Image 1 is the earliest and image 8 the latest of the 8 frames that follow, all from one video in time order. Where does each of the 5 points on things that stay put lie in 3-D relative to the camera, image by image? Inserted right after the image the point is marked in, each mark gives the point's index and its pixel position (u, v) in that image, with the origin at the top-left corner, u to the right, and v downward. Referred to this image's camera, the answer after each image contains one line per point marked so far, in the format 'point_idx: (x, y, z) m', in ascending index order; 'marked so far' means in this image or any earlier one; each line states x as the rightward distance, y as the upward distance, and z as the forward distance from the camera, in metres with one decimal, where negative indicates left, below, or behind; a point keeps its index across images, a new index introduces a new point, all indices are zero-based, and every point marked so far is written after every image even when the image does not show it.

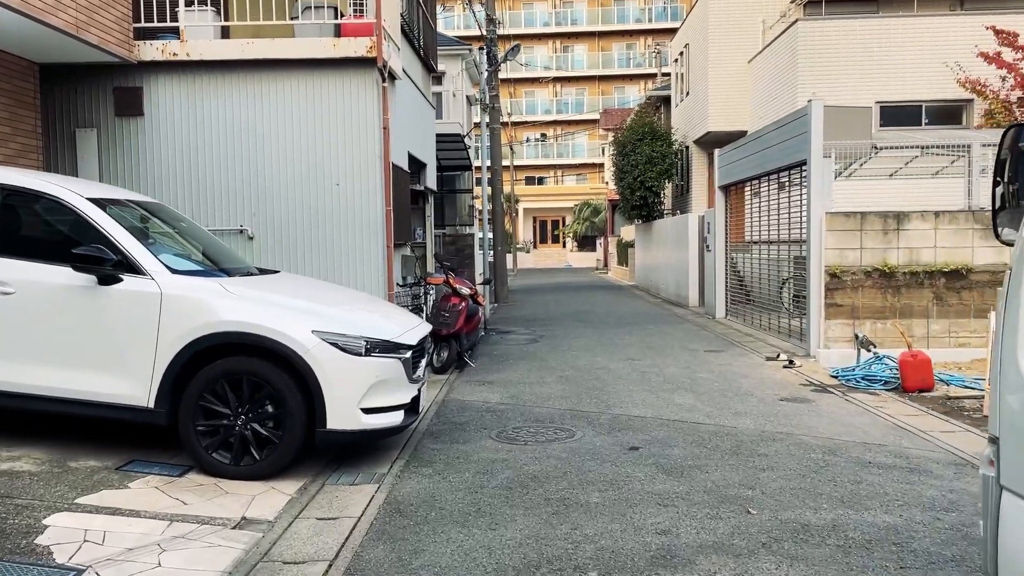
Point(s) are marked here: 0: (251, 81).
0: (-2.8, +2.2, +9.2) m
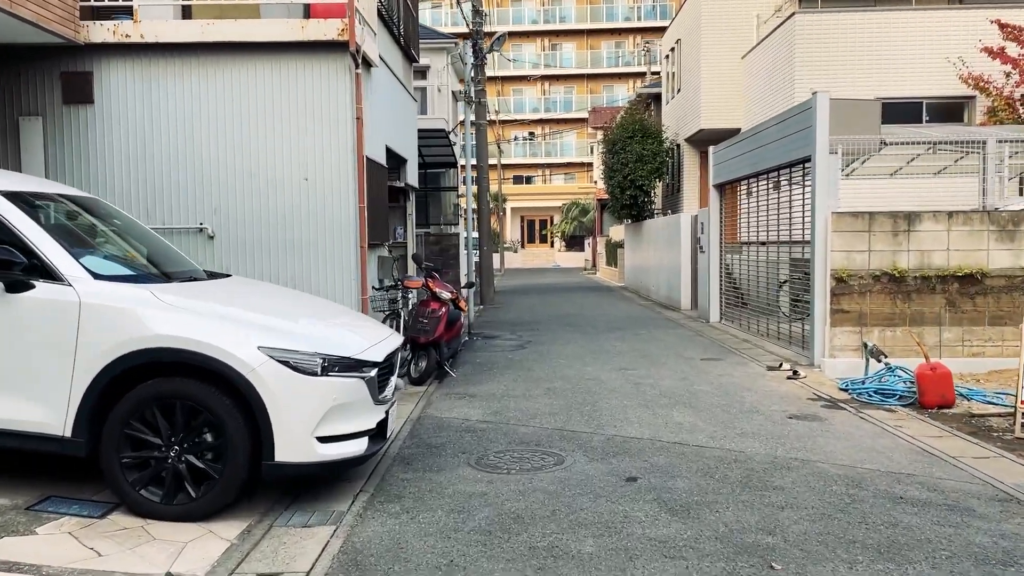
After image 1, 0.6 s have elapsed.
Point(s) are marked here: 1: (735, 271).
0: (-3.0, +2.2, +8.4) m
1: (+4.0, +0.3, +15.3) m
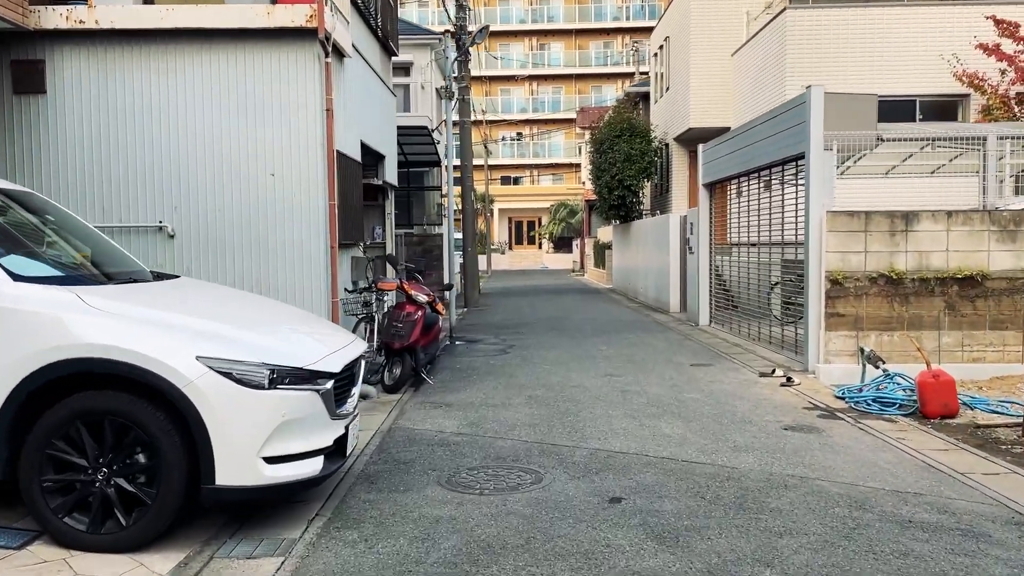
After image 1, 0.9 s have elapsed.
0: (-3.2, +2.2, +7.9) m
1: (+3.7, +0.3, +14.9) m
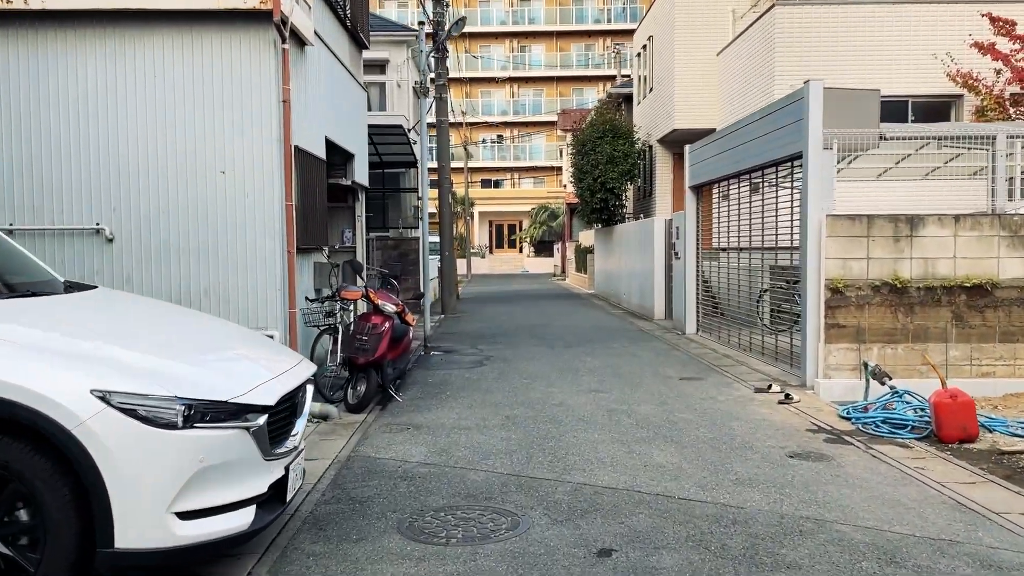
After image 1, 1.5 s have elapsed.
0: (-3.4, +2.1, +7.1) m
1: (+3.3, +0.2, +14.2) m
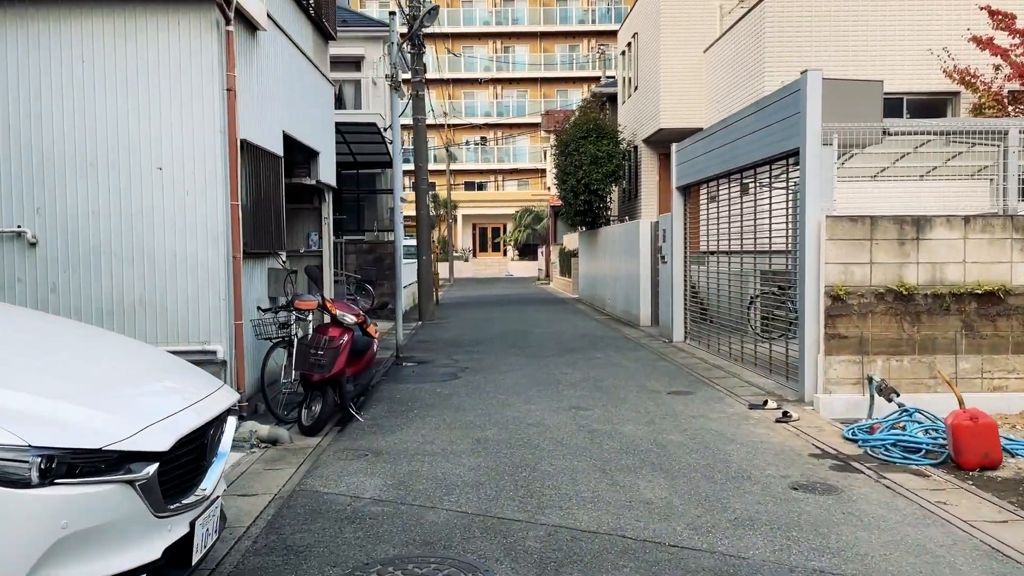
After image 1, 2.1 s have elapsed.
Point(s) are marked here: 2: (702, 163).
0: (-3.6, +2.0, +6.4) m
1: (+3.0, +0.1, +13.6) m
2: (+2.9, +1.9, +12.9) m
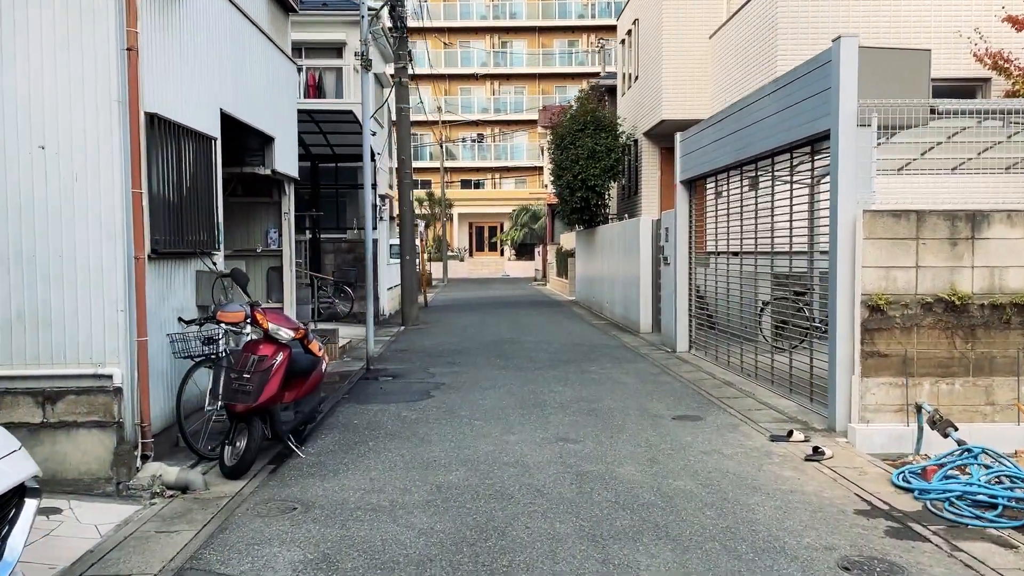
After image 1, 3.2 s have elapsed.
0: (-3.8, +2.0, +5.1) m
1: (+2.8, 0.0, +12.3) m
2: (+2.7, +1.8, +11.6) m
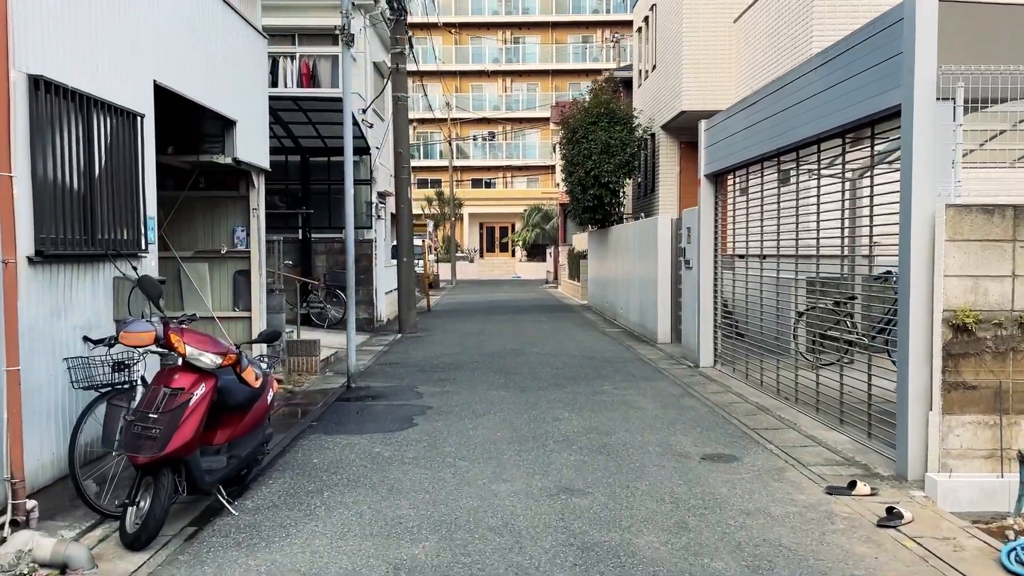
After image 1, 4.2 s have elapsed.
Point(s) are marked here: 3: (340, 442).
0: (-3.9, +1.9, +3.8) m
1: (+2.8, -0.1, +10.9) m
2: (+2.7, +1.7, +10.2) m
3: (-1.4, -1.2, +6.7) m
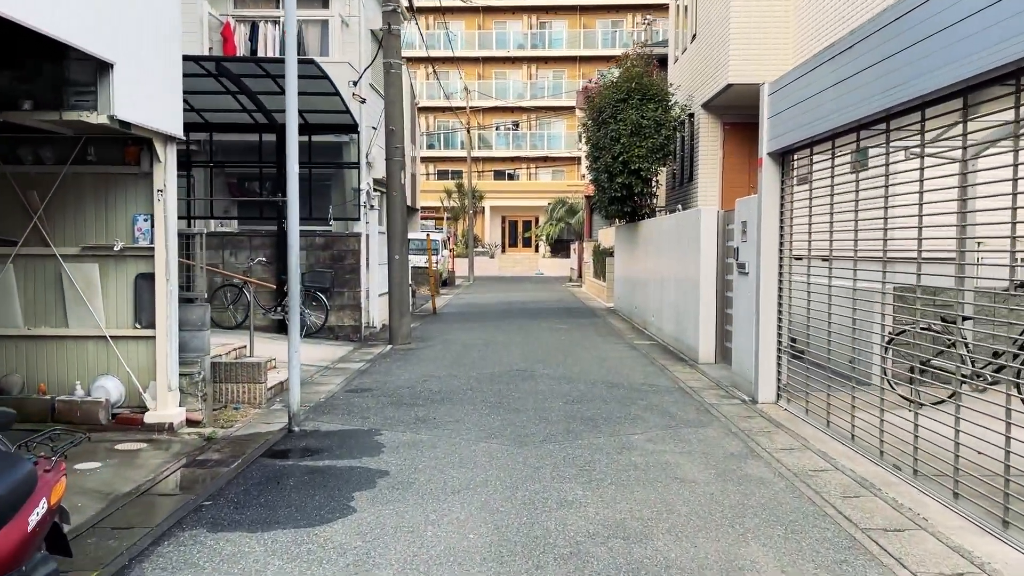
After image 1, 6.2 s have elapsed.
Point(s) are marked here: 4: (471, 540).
0: (-4.0, +1.8, +1.5) m
1: (+2.9, -0.2, +8.4) m
2: (+2.8, +1.6, +7.7) m
3: (-1.5, -1.3, +4.3) m
4: (-0.2, -1.3, +4.4) m
